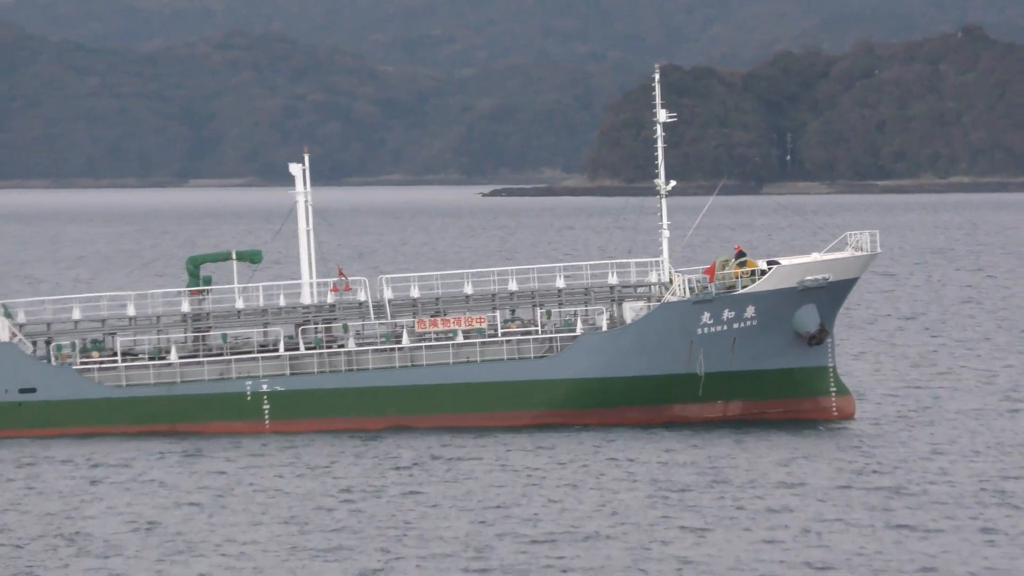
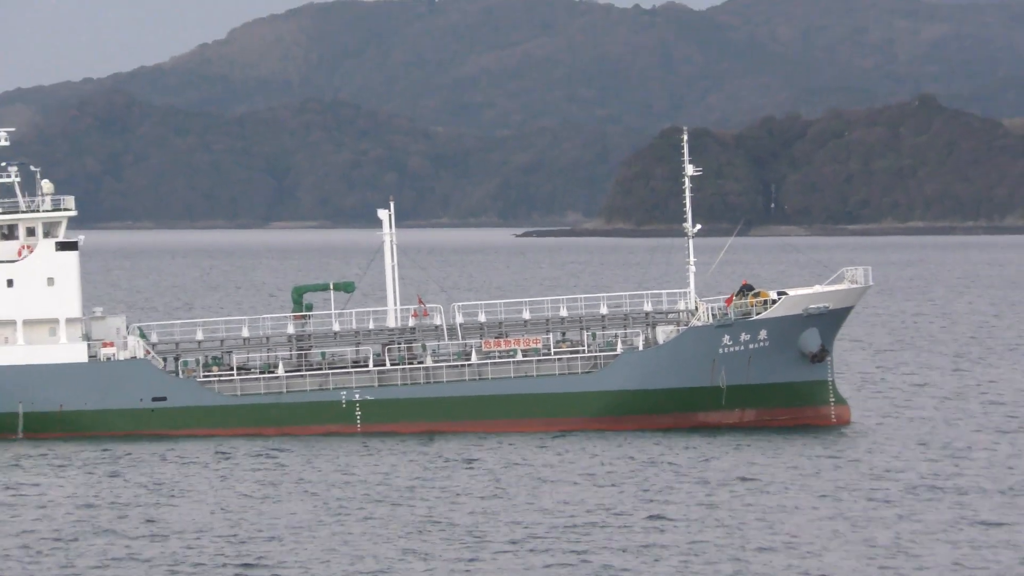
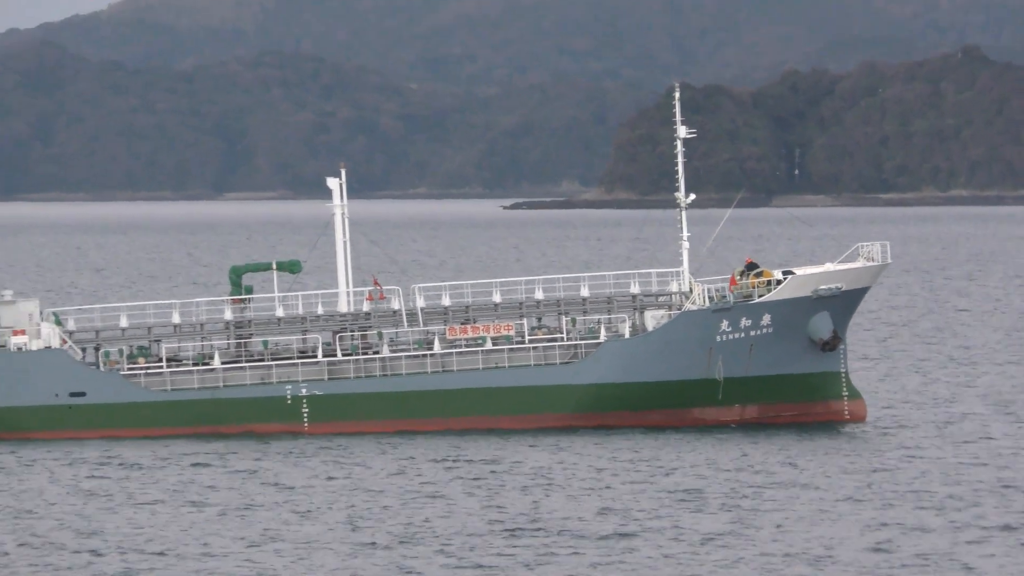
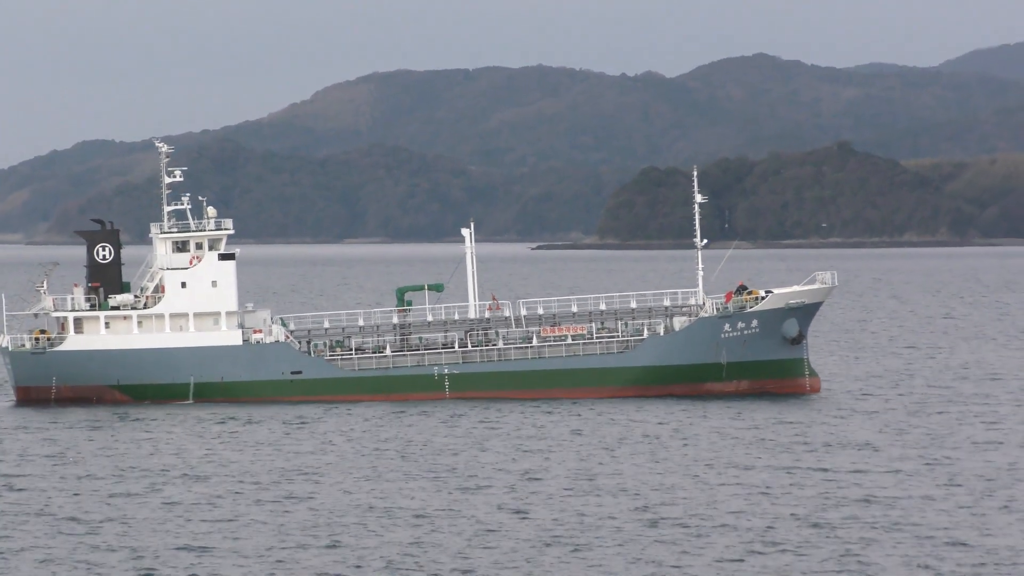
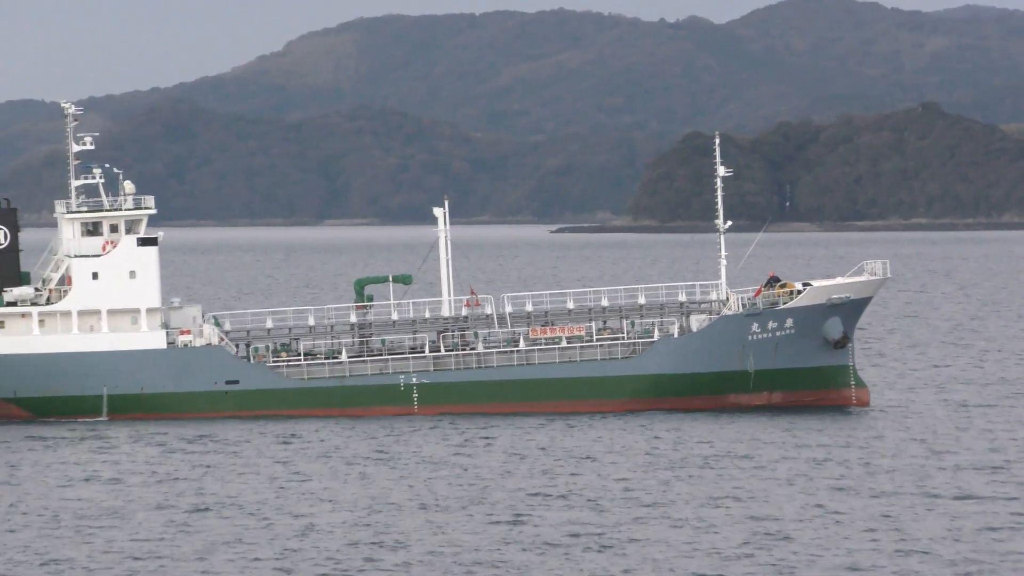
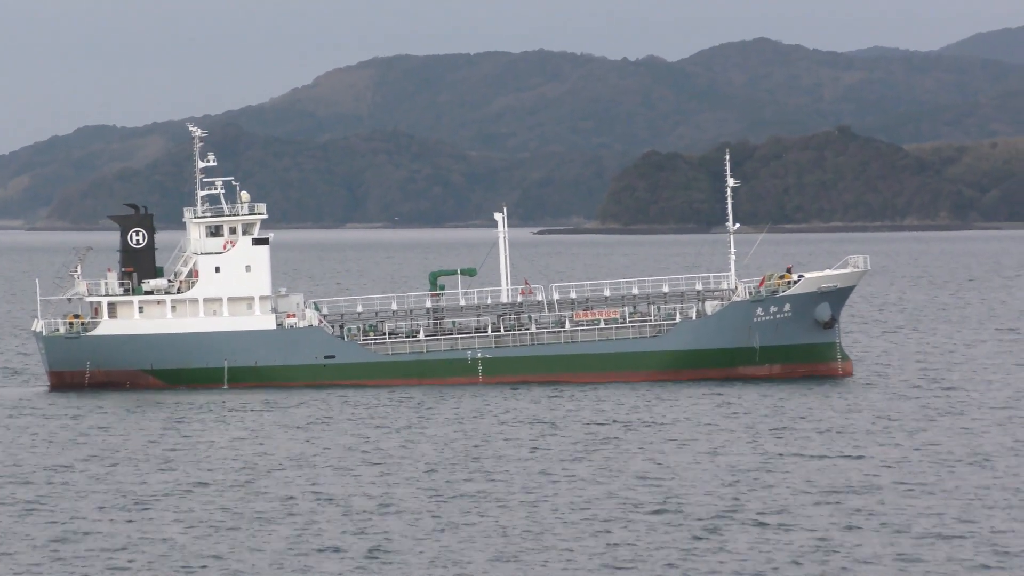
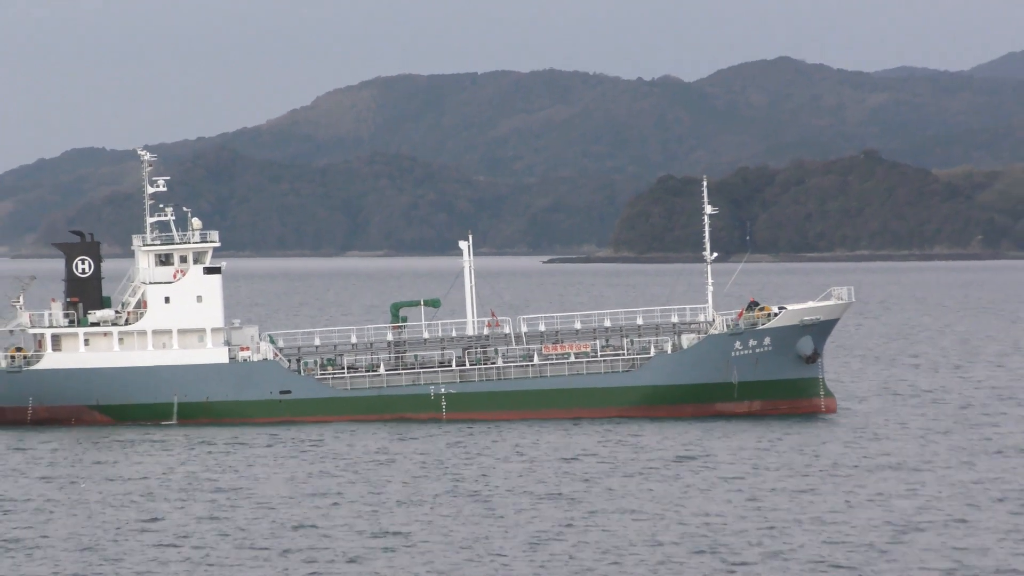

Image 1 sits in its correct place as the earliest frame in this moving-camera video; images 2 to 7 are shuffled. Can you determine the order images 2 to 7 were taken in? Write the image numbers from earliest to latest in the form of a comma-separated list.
3, 2, 5, 7, 4, 6
